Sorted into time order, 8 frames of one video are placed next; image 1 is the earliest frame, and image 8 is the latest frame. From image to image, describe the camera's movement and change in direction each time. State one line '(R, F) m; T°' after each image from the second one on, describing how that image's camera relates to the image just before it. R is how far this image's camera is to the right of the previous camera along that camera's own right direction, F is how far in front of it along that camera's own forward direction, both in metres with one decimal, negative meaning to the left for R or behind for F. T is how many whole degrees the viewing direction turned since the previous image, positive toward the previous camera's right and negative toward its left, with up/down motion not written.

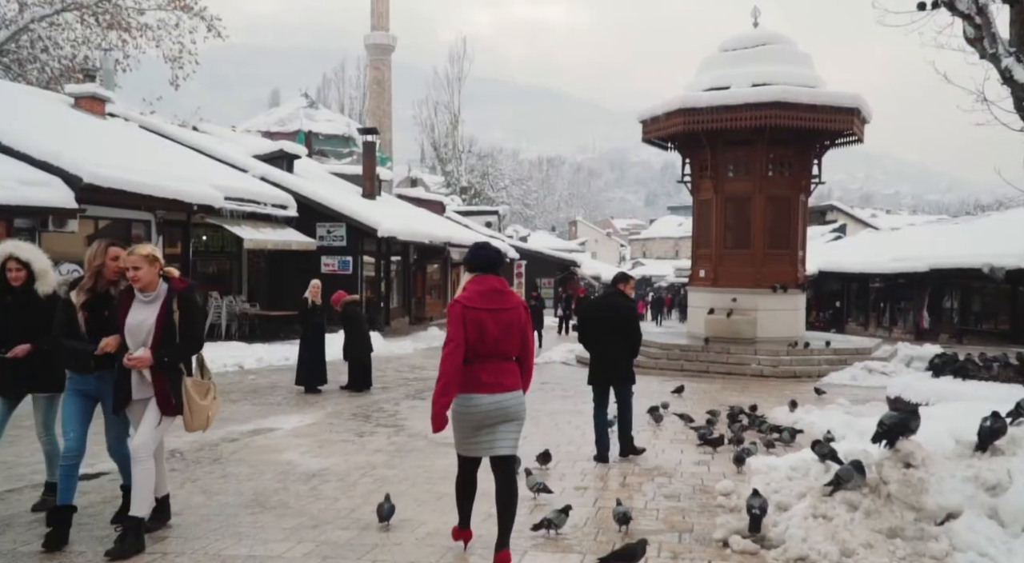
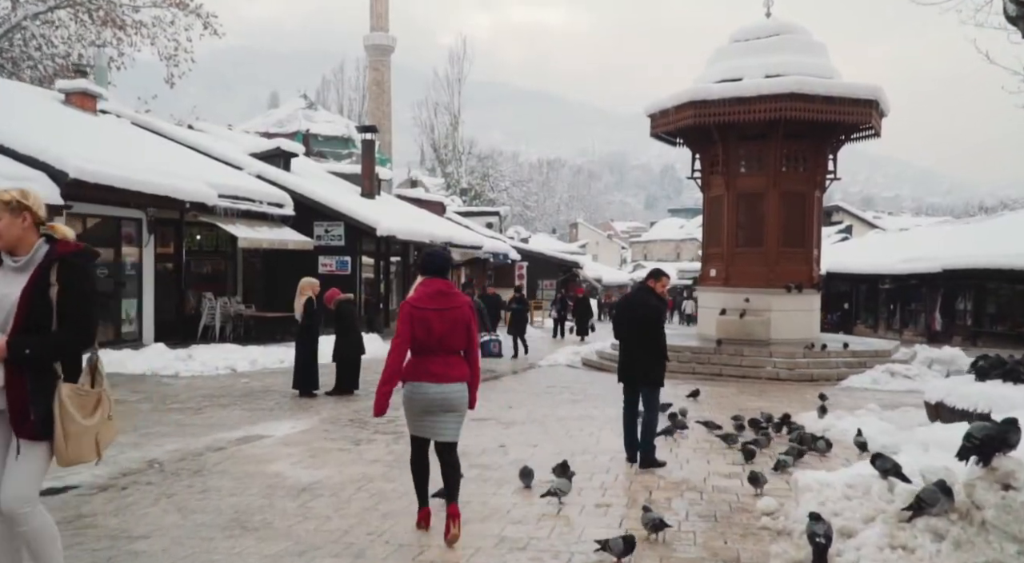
(-0.1, +0.7) m; 0°
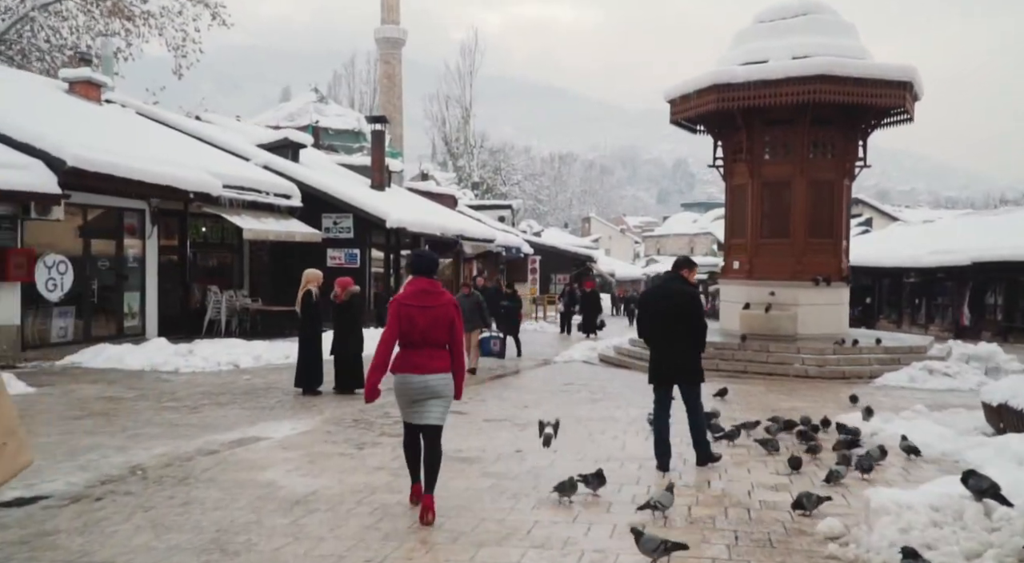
(0.0, +0.7) m; -1°
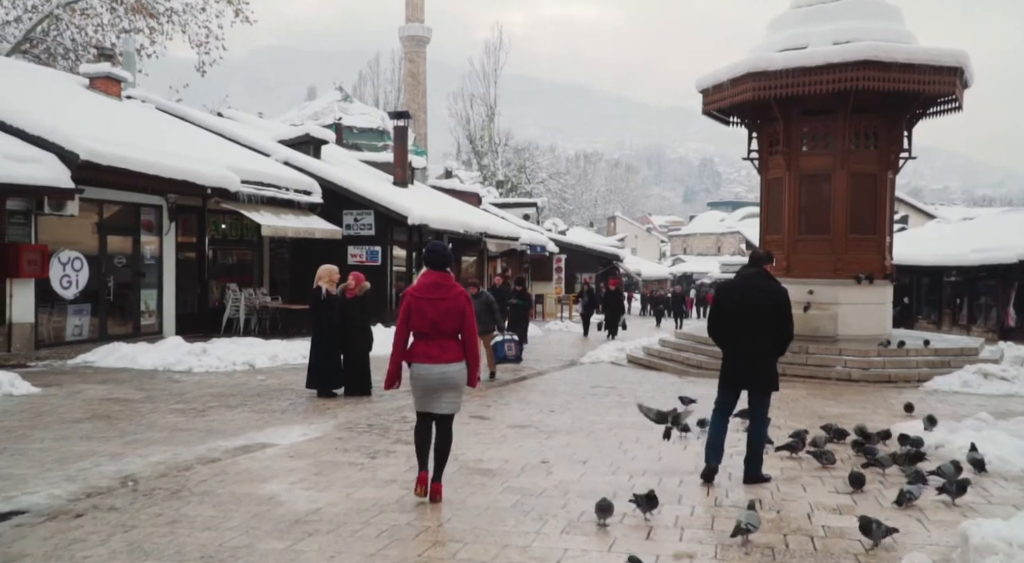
(0.0, +0.6) m; -2°
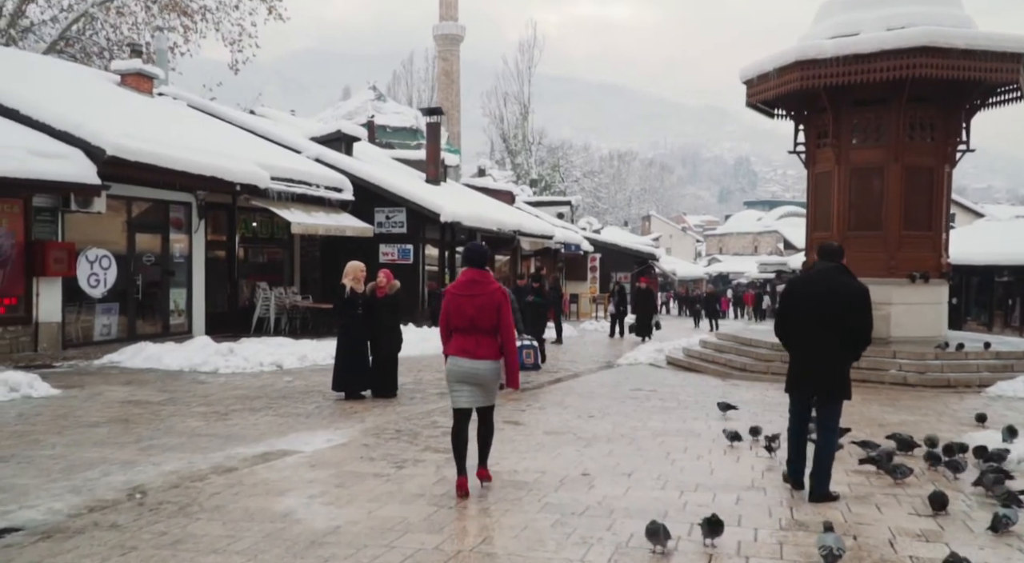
(0.0, +0.5) m; -2°
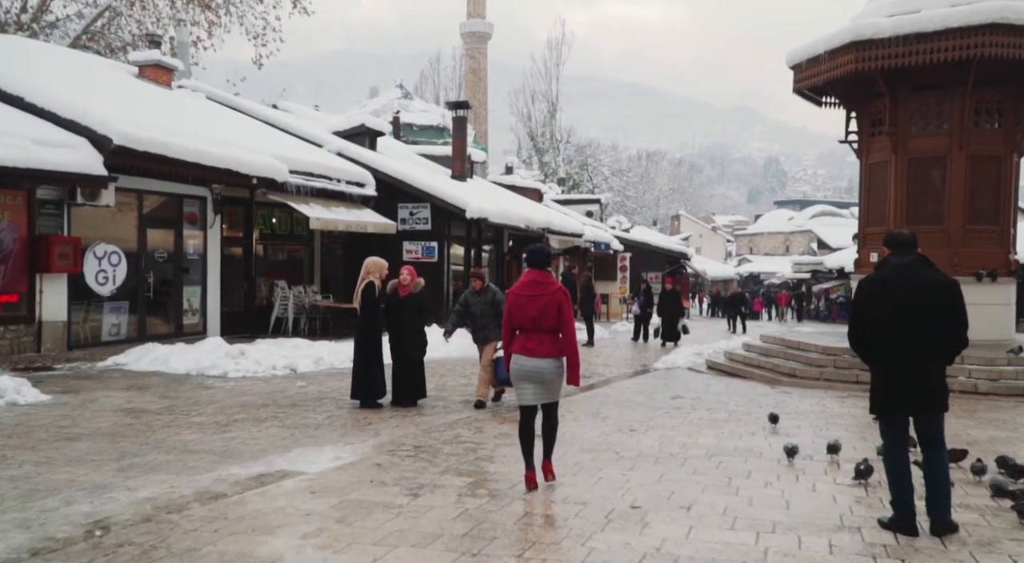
(-0.1, +1.0) m; -2°
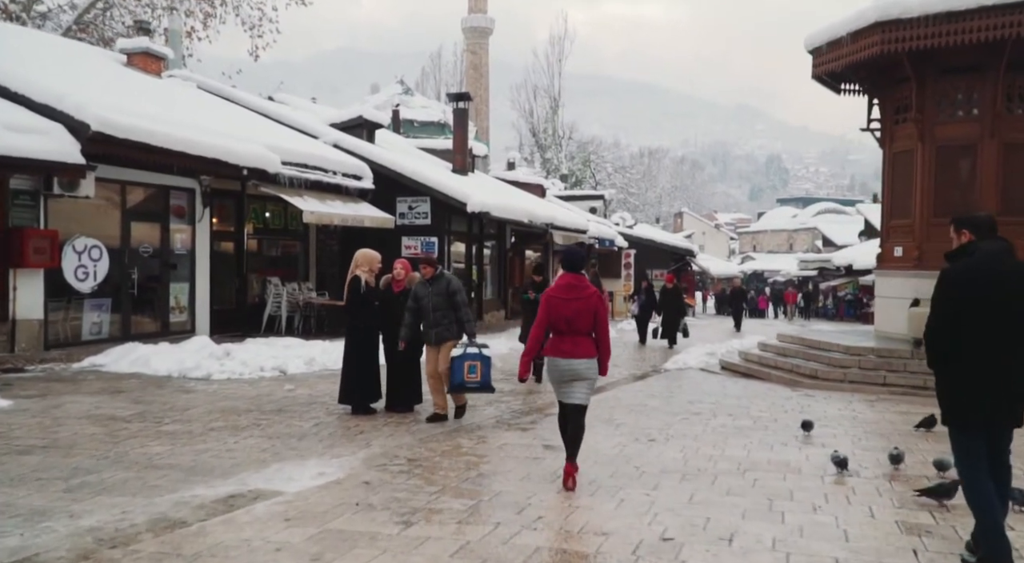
(0.0, +0.8) m; 0°
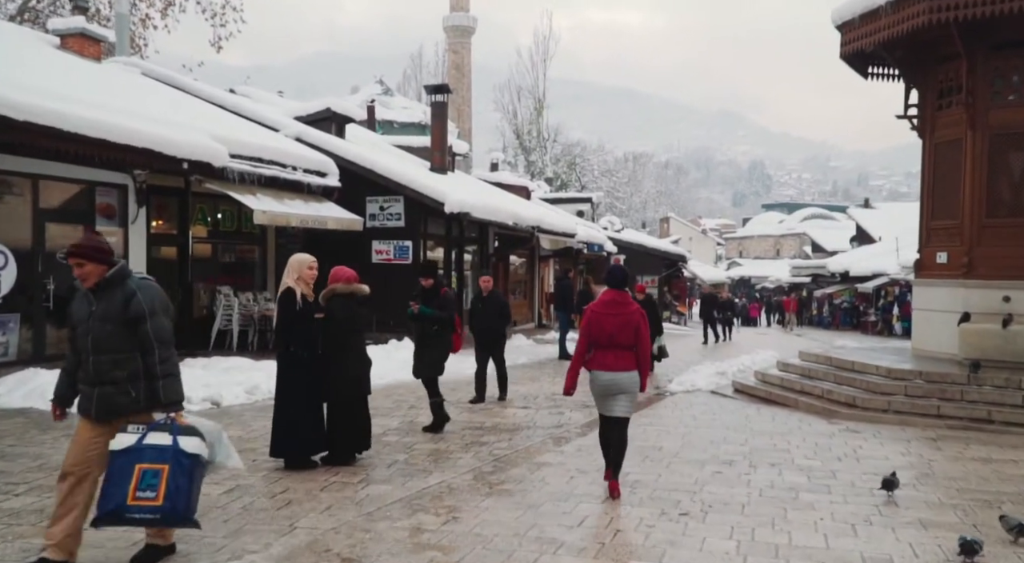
(0.0, +2.1) m; +1°
